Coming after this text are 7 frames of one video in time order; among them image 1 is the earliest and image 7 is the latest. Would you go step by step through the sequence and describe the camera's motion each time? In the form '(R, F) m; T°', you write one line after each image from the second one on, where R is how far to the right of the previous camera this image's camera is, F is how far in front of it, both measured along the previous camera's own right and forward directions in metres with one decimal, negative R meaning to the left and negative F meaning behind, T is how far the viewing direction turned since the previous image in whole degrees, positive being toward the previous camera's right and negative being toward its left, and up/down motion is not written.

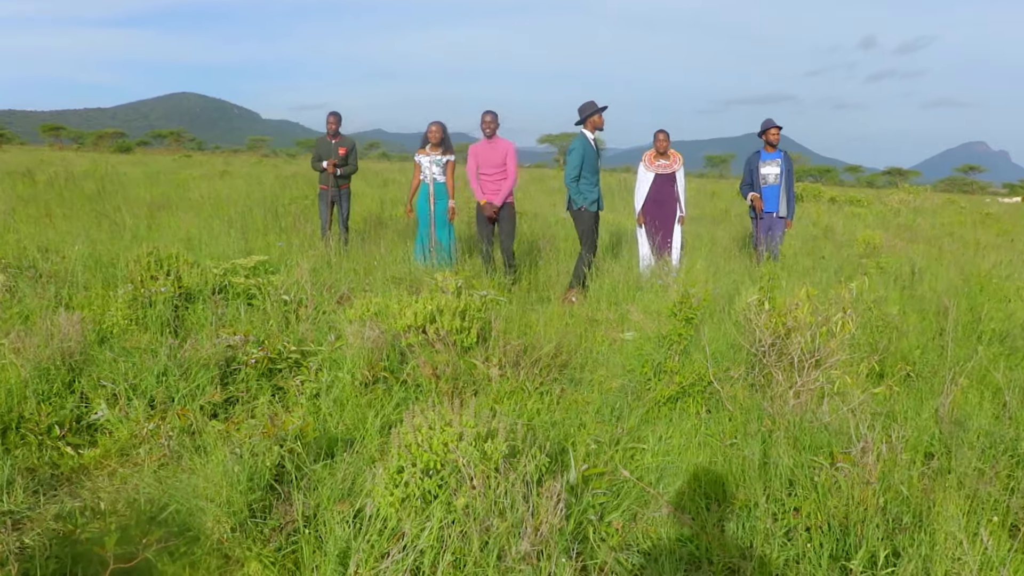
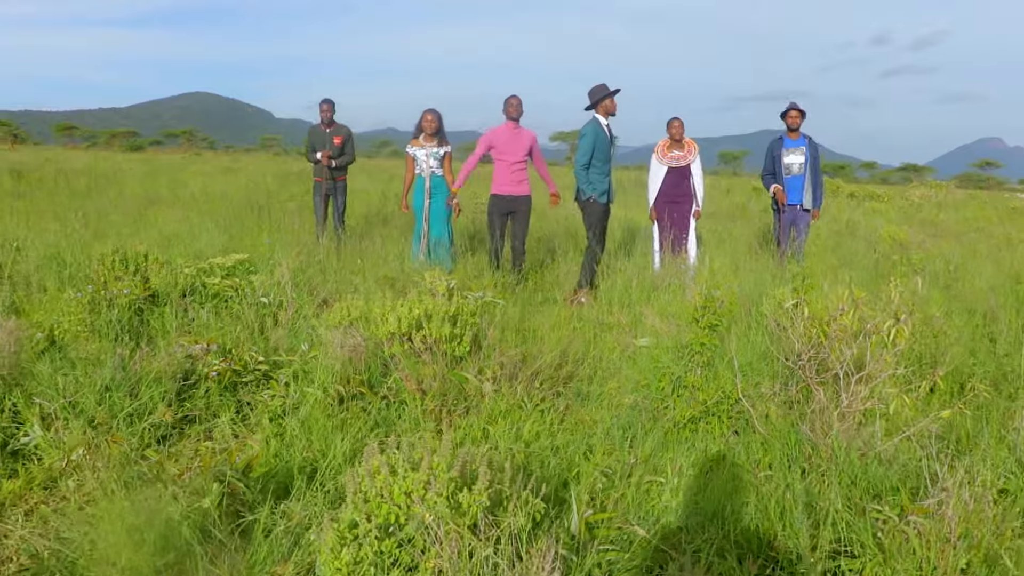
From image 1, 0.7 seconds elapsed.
(+0.1, +0.5) m; -1°
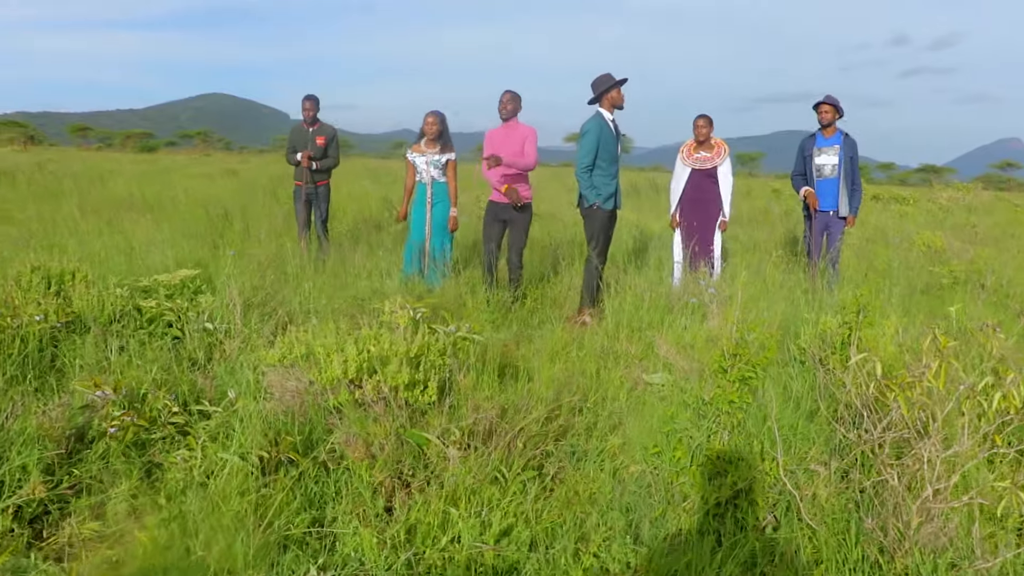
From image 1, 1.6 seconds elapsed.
(+0.1, +0.8) m; -1°
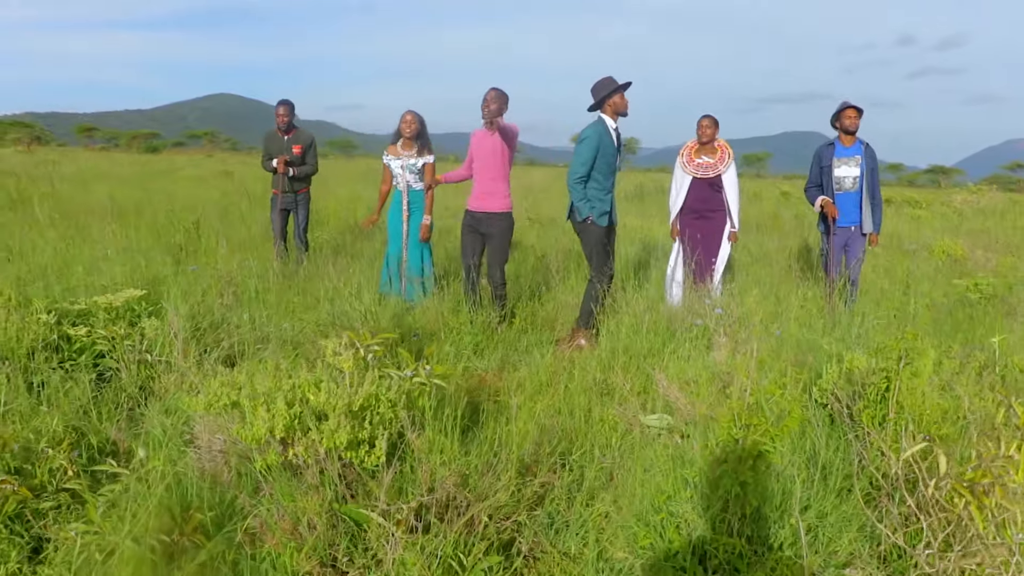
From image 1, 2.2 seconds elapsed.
(+0.1, +0.5) m; 0°
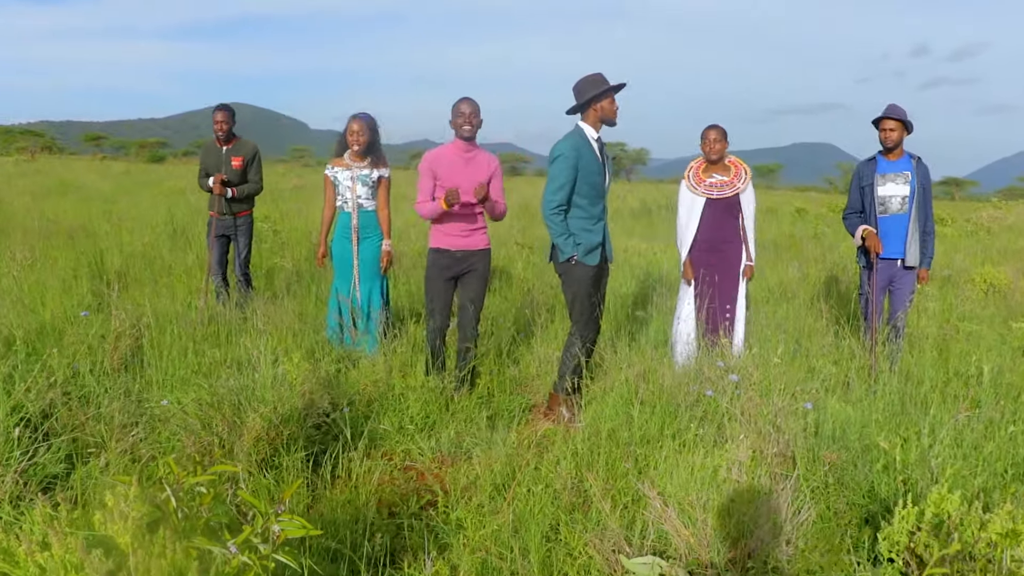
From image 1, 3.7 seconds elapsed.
(+0.2, +1.1) m; -1°
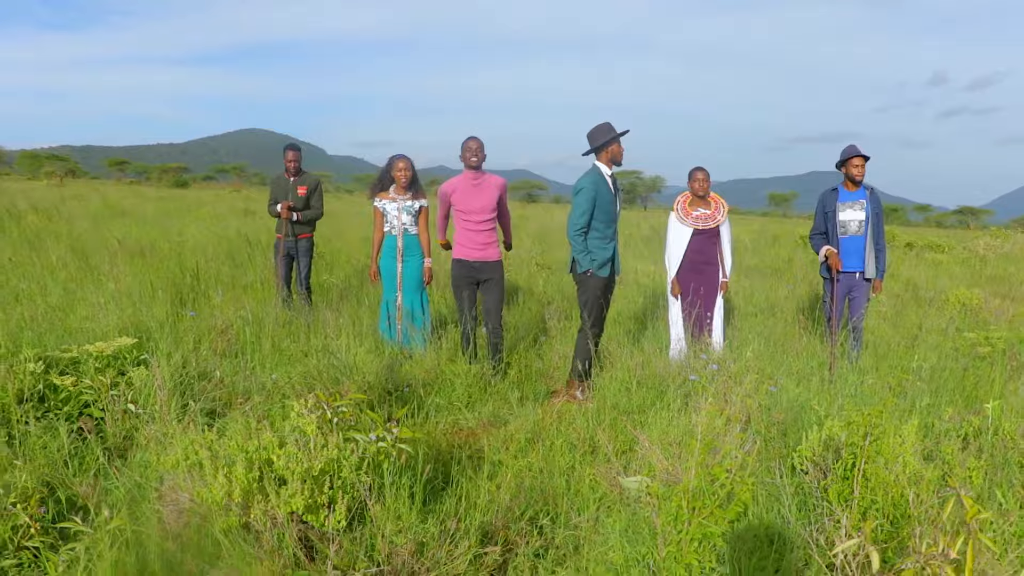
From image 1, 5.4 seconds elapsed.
(-0.1, -1.1) m; -1°
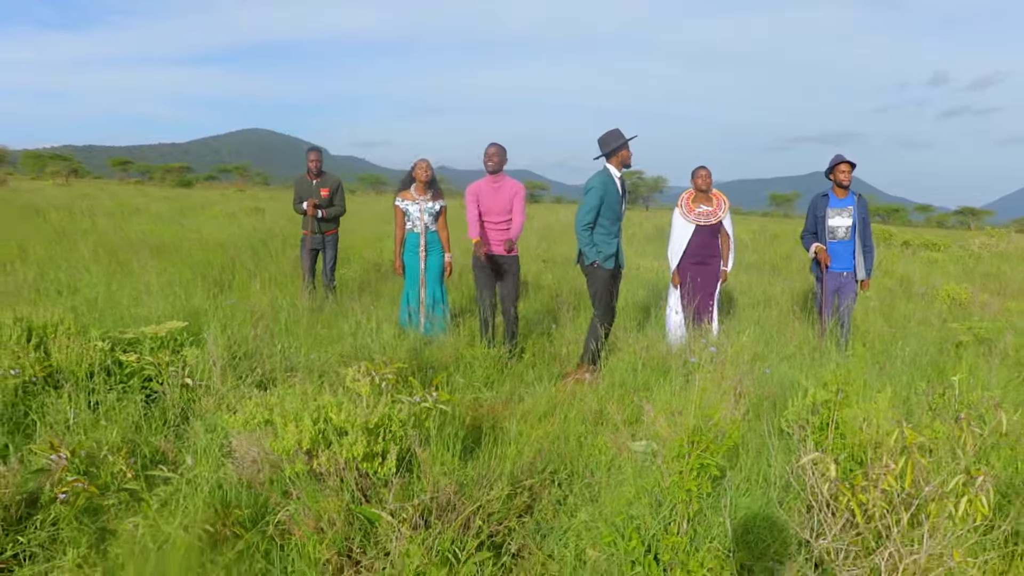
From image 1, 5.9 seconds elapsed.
(-0.1, -0.4) m; 0°
